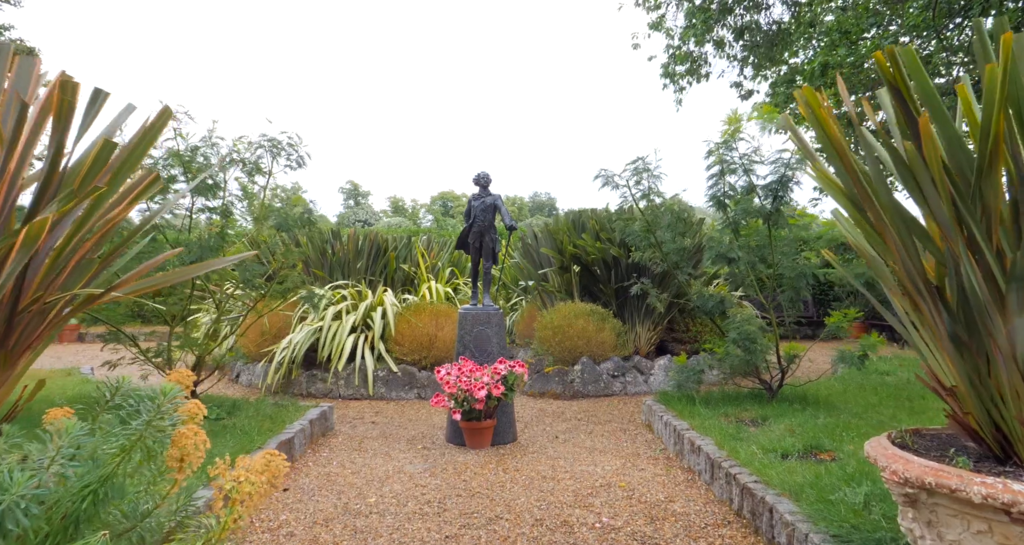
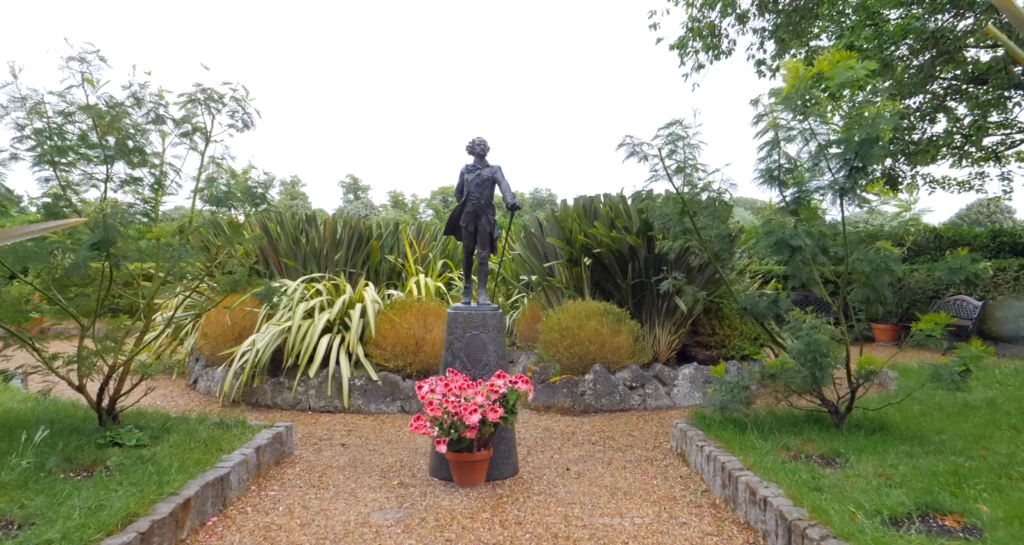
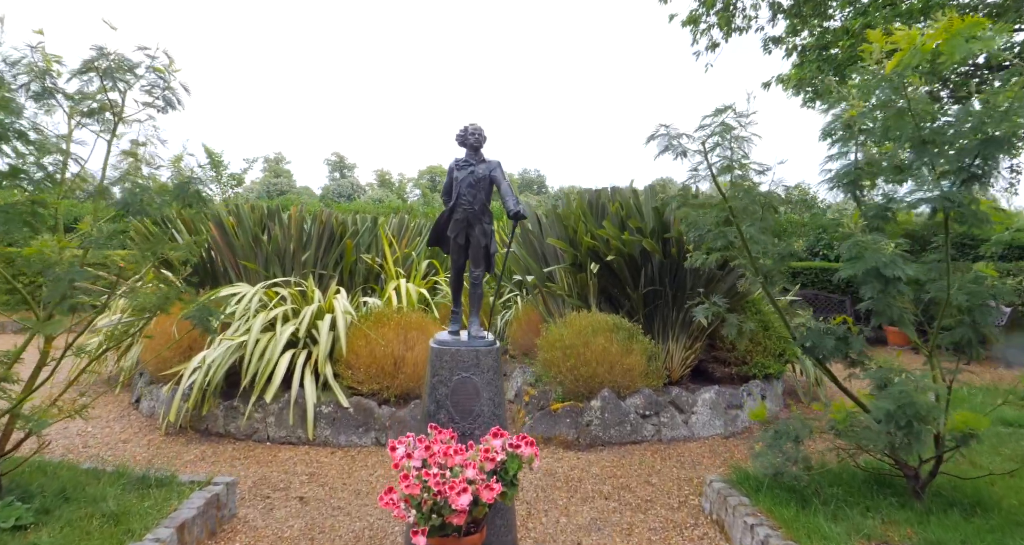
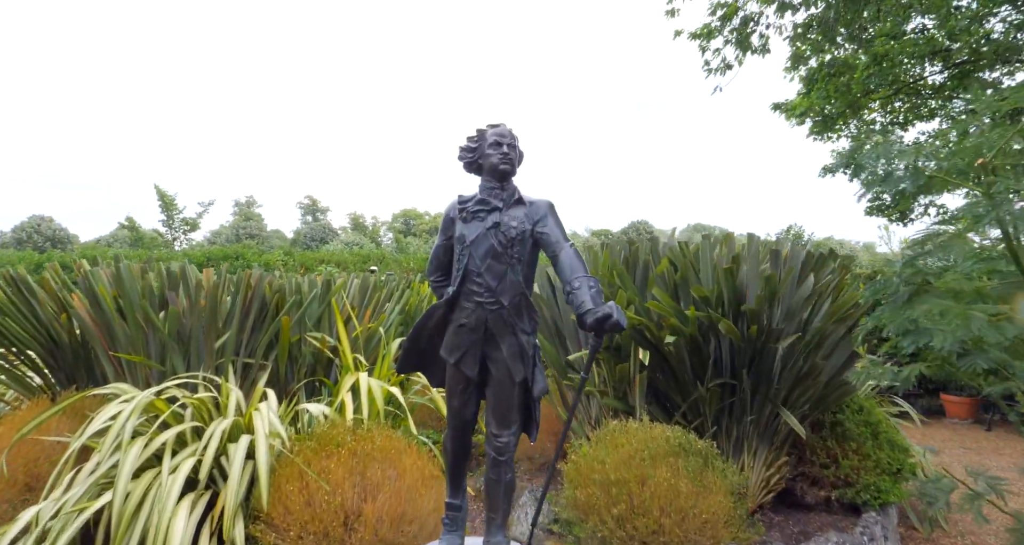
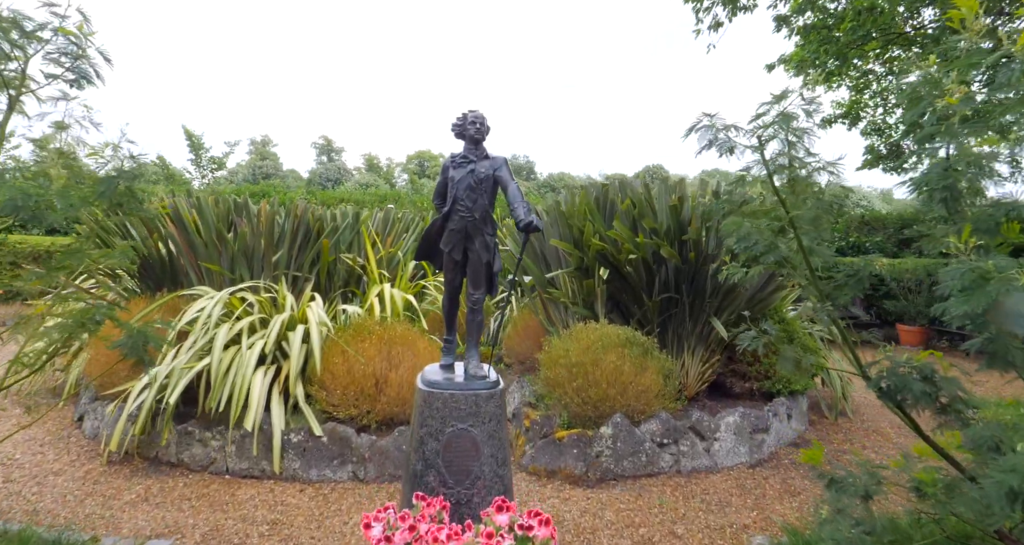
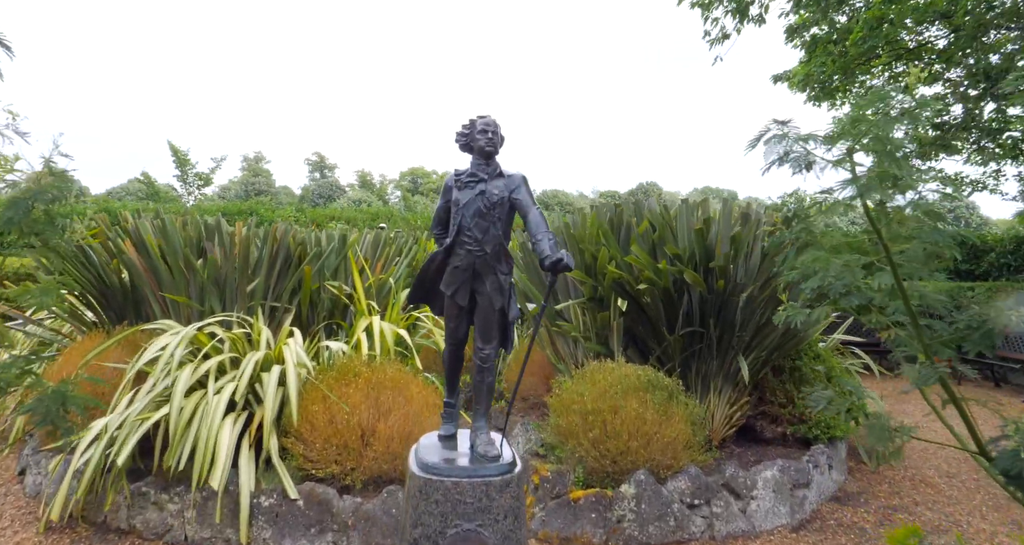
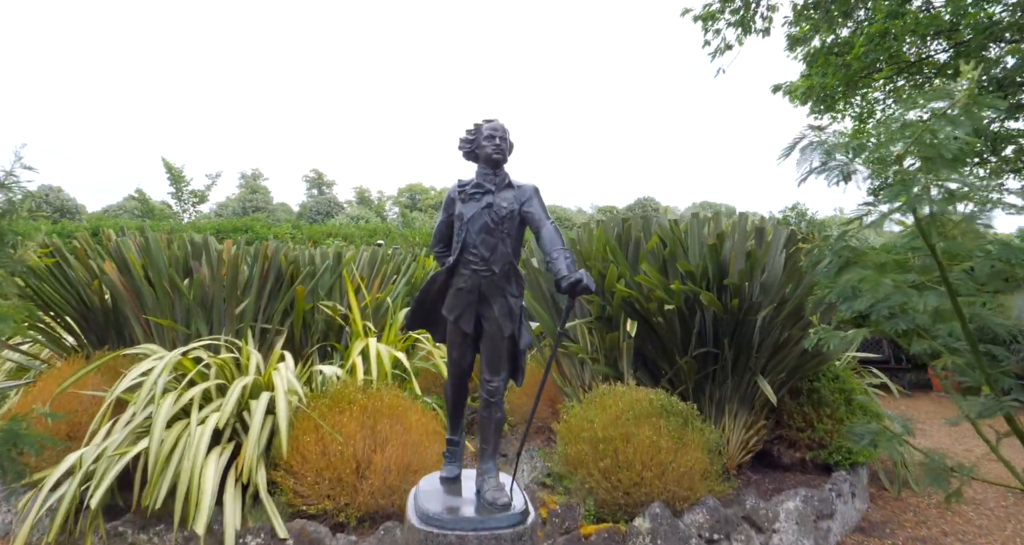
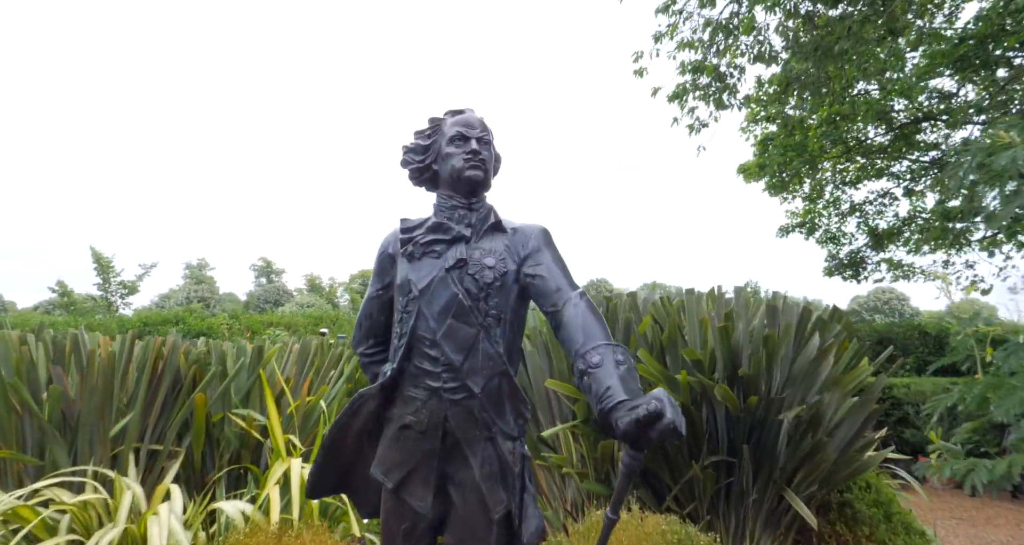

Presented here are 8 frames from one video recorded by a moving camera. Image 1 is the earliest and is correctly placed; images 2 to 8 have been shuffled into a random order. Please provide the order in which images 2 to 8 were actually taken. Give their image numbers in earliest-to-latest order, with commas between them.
2, 3, 5, 6, 7, 4, 8
